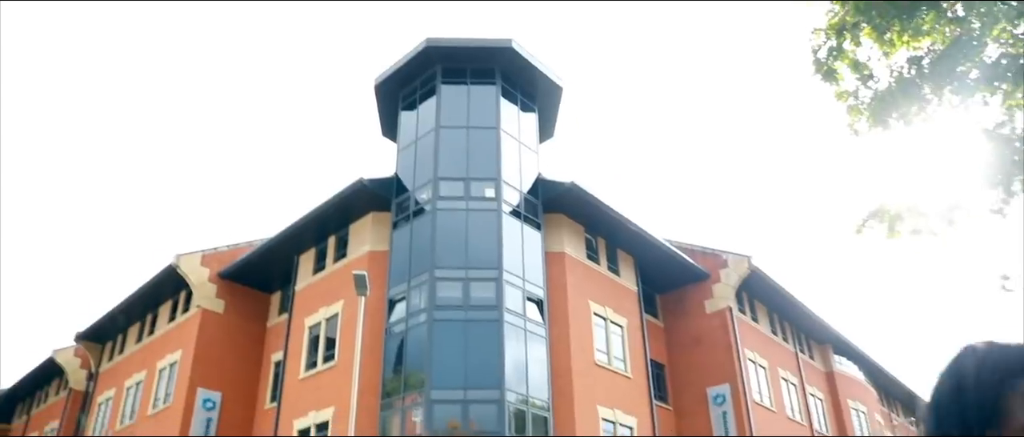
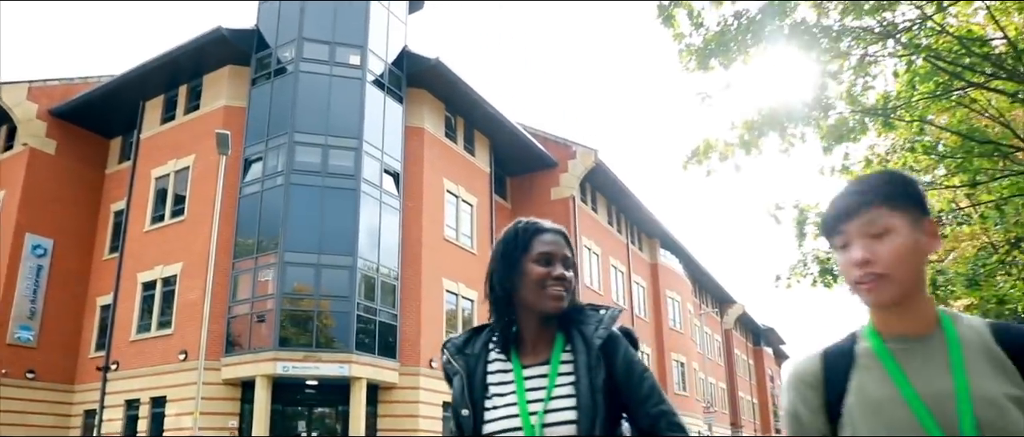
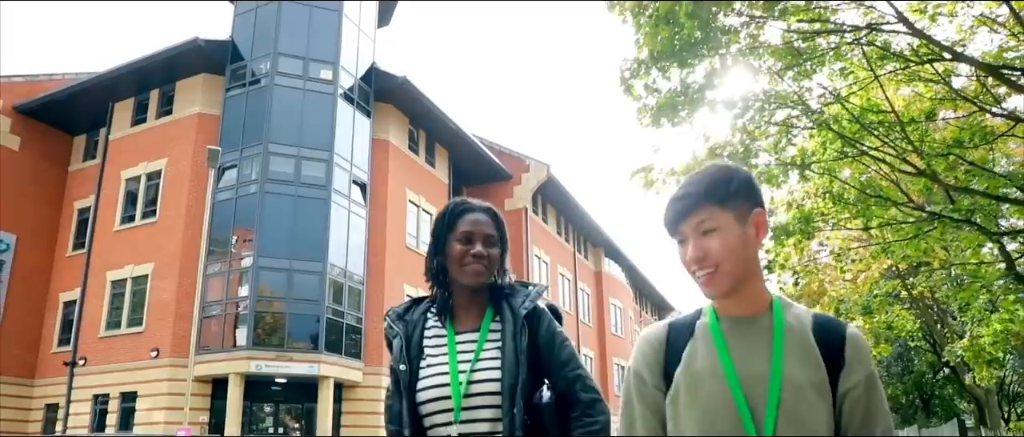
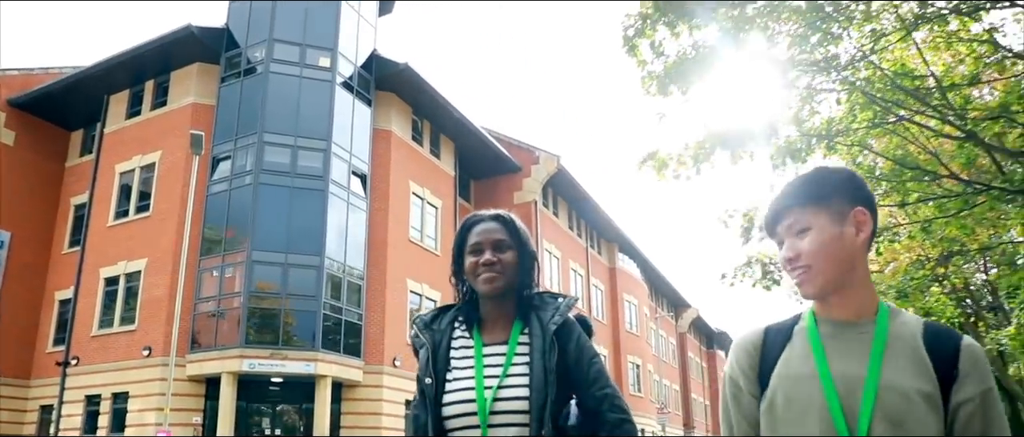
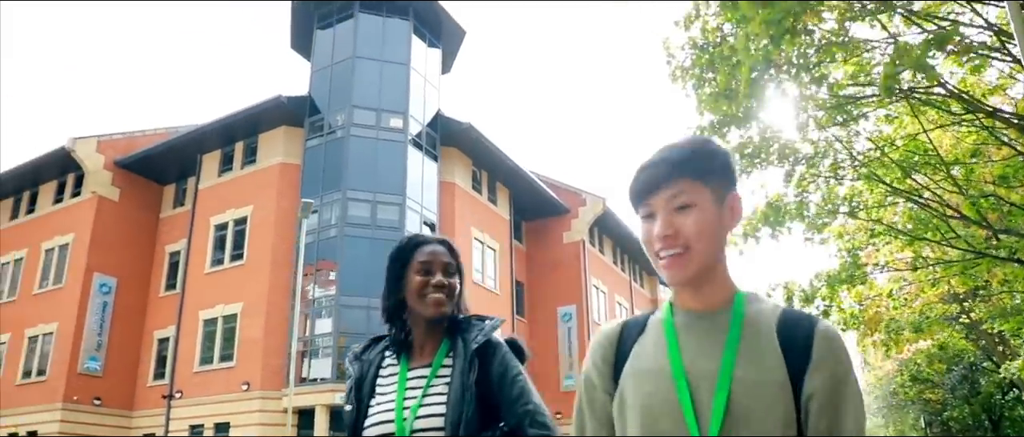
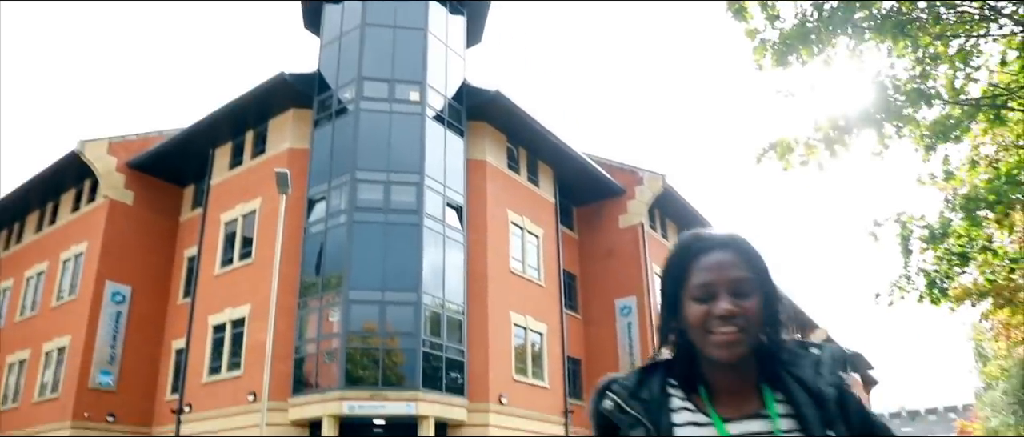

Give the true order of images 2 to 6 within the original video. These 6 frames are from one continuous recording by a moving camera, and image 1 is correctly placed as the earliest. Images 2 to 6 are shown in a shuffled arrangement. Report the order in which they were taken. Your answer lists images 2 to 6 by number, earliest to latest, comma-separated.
6, 2, 4, 3, 5
